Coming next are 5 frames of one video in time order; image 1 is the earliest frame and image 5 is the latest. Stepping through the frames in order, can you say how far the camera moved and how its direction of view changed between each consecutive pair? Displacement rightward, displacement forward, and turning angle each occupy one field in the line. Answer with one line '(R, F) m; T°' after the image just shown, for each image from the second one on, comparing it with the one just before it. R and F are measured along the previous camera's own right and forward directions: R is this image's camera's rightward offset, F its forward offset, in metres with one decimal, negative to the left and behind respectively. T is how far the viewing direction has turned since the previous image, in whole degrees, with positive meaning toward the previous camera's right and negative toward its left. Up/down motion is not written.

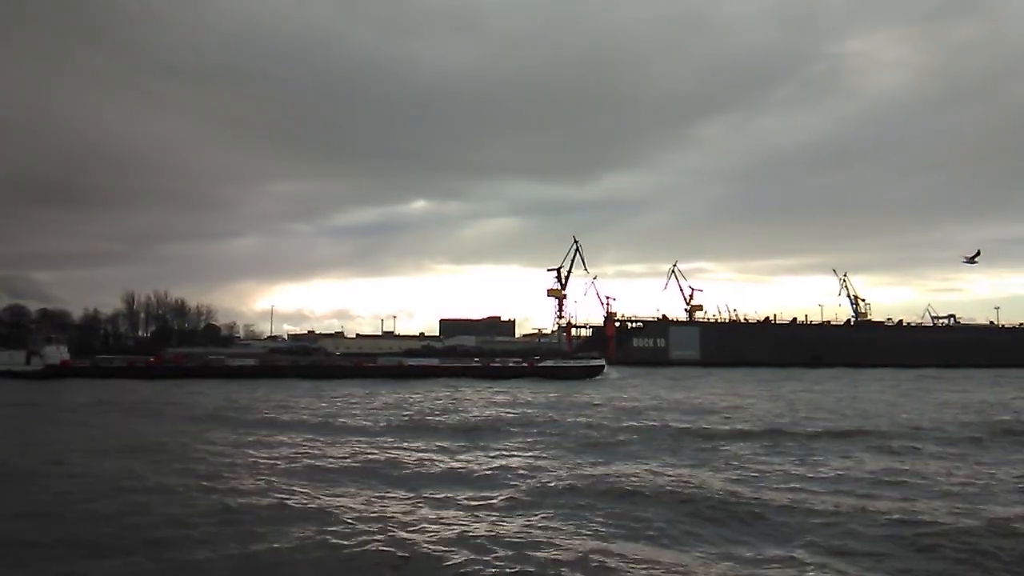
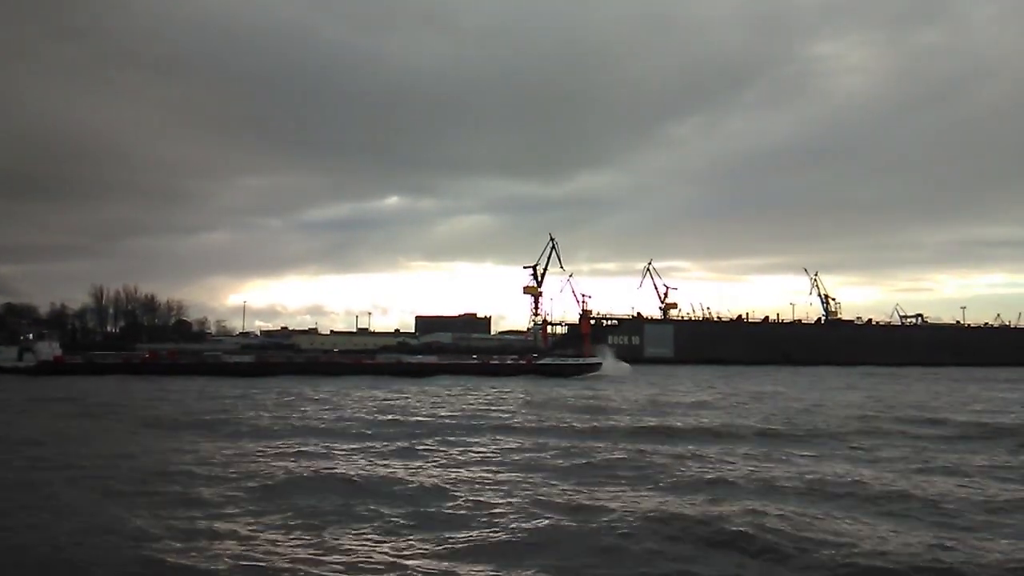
(-0.1, -0.1) m; +2°
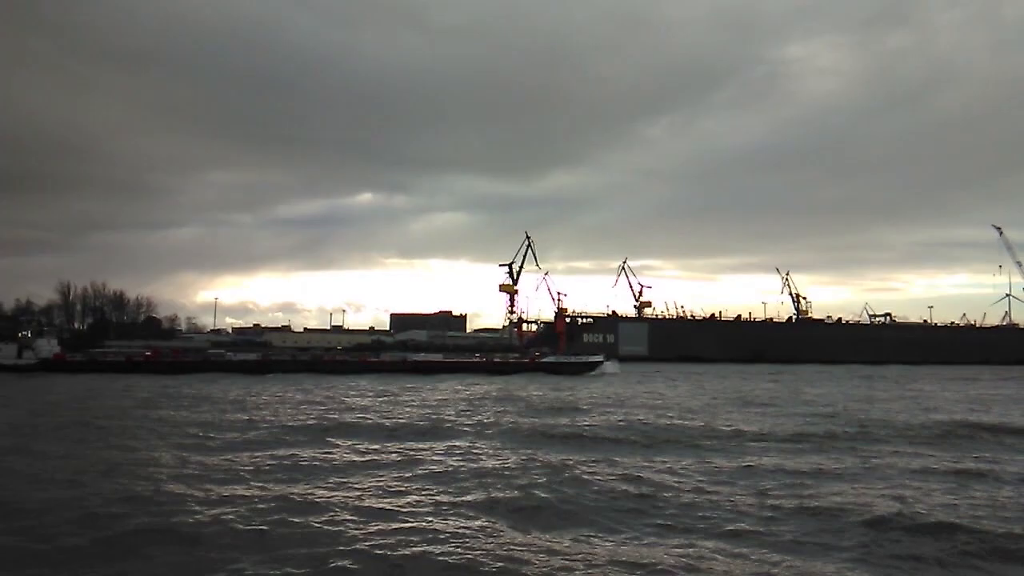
(-0.1, -0.1) m; +2°
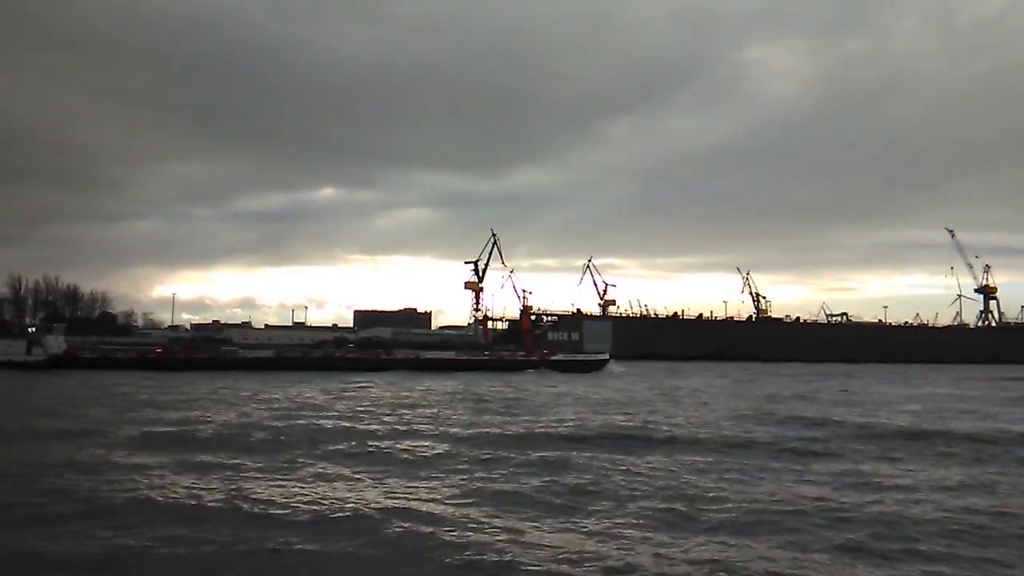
(-1.0, +1.5) m; +3°
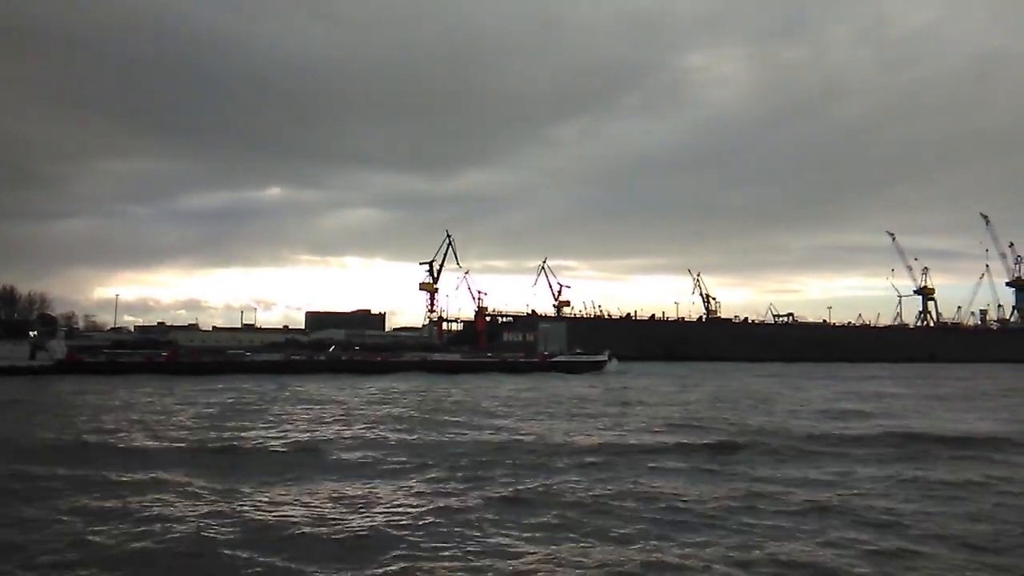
(-0.9, +0.7) m; +3°
